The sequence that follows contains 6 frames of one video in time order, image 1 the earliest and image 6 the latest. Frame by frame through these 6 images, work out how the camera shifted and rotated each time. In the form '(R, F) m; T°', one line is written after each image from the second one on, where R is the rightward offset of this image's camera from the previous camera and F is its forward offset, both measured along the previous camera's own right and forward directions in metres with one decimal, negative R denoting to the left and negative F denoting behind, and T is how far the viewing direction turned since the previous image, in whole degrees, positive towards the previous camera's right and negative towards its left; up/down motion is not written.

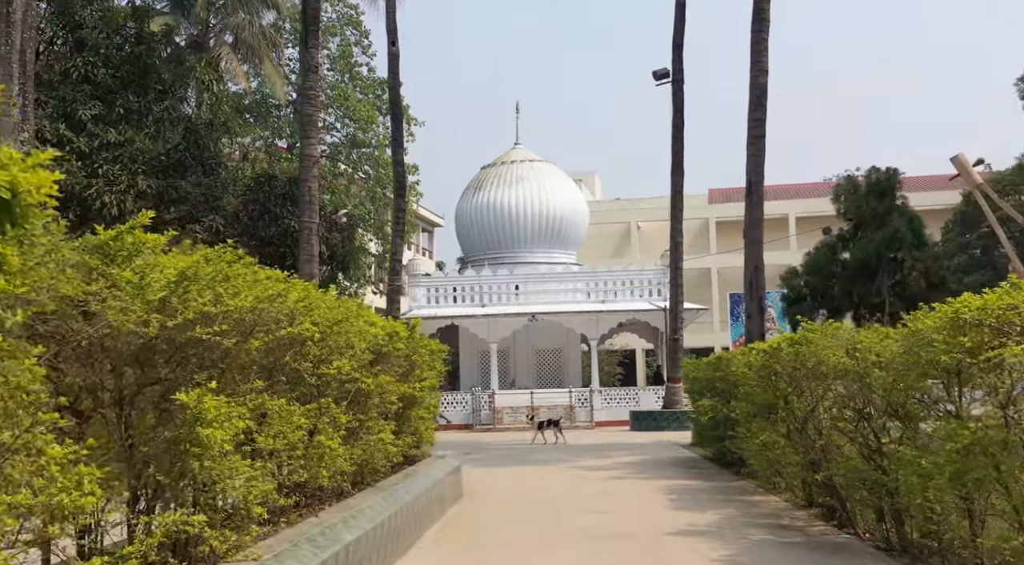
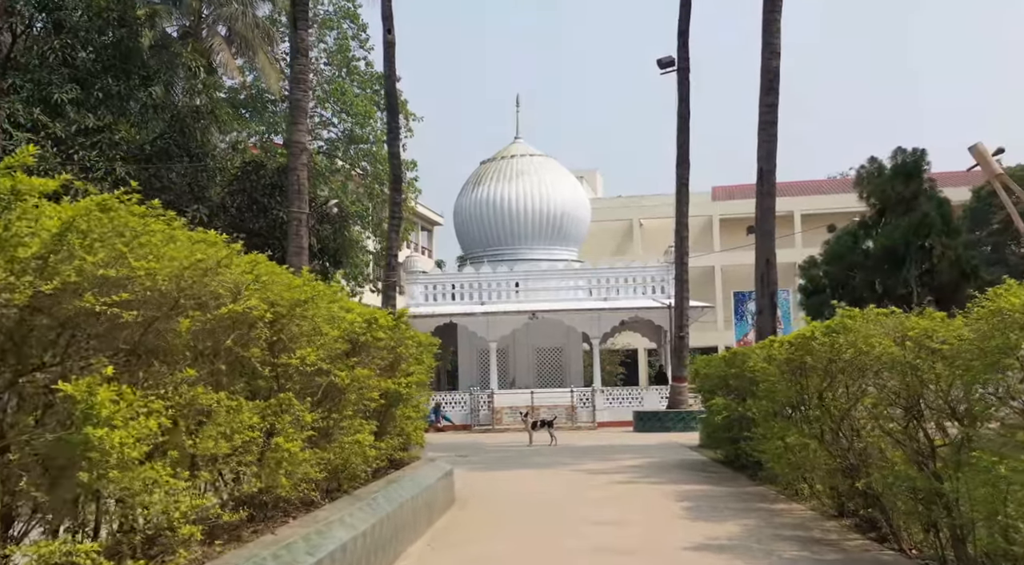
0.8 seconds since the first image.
(0.0, +0.7) m; 0°
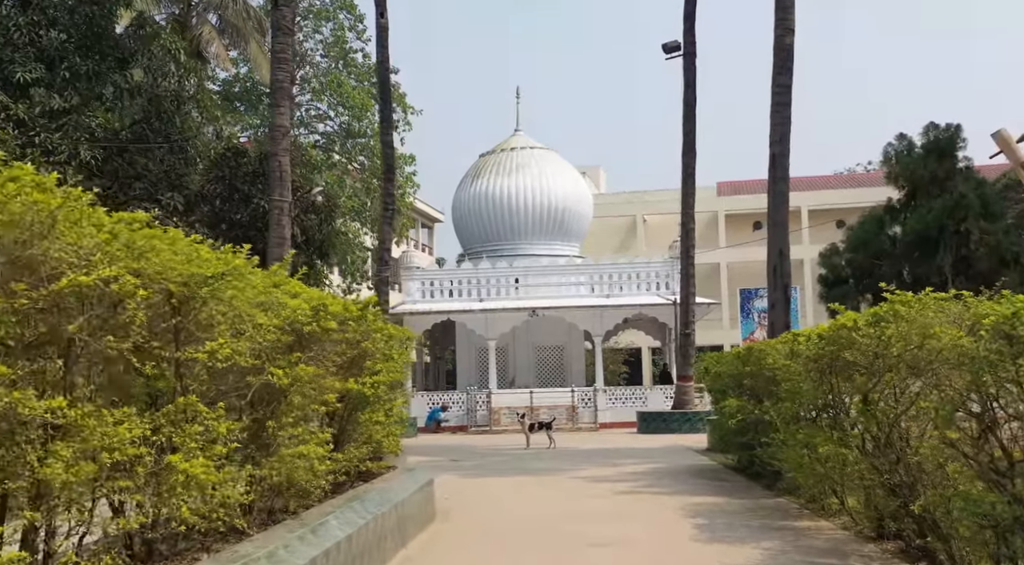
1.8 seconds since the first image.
(+0.1, +0.9) m; 0°
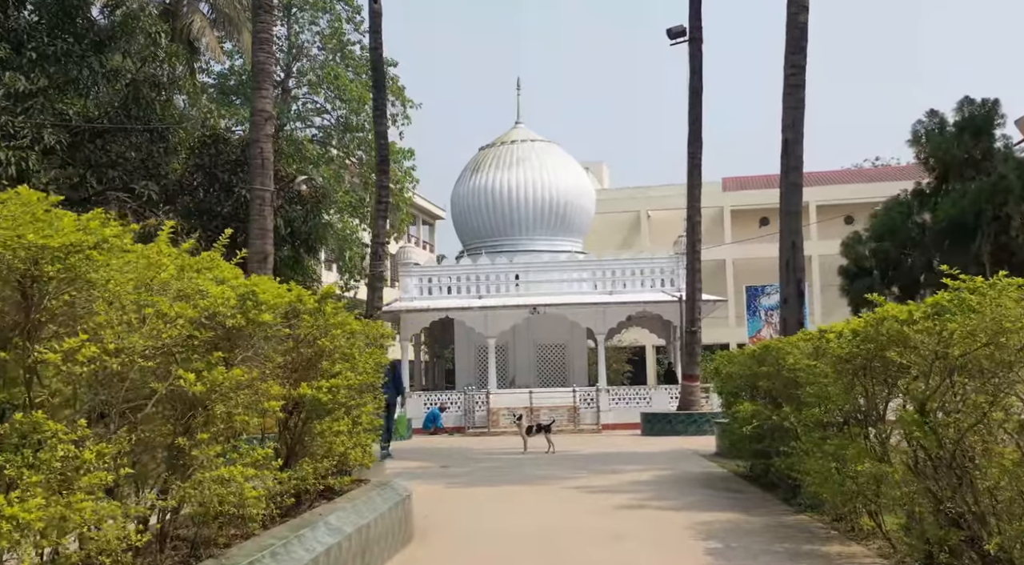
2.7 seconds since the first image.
(+0.1, +0.8) m; 0°
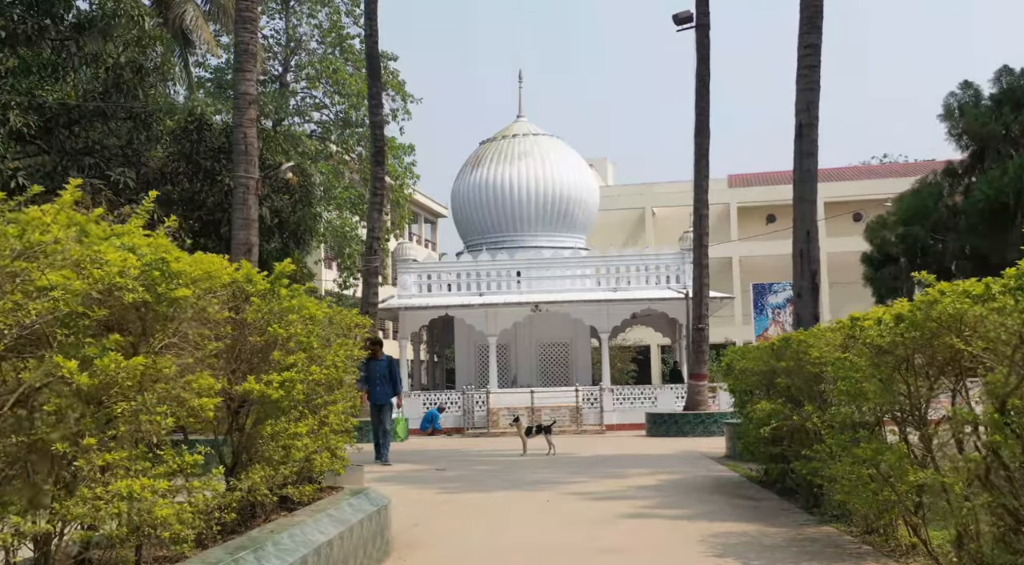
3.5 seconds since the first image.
(+0.1, +0.7) m; 0°
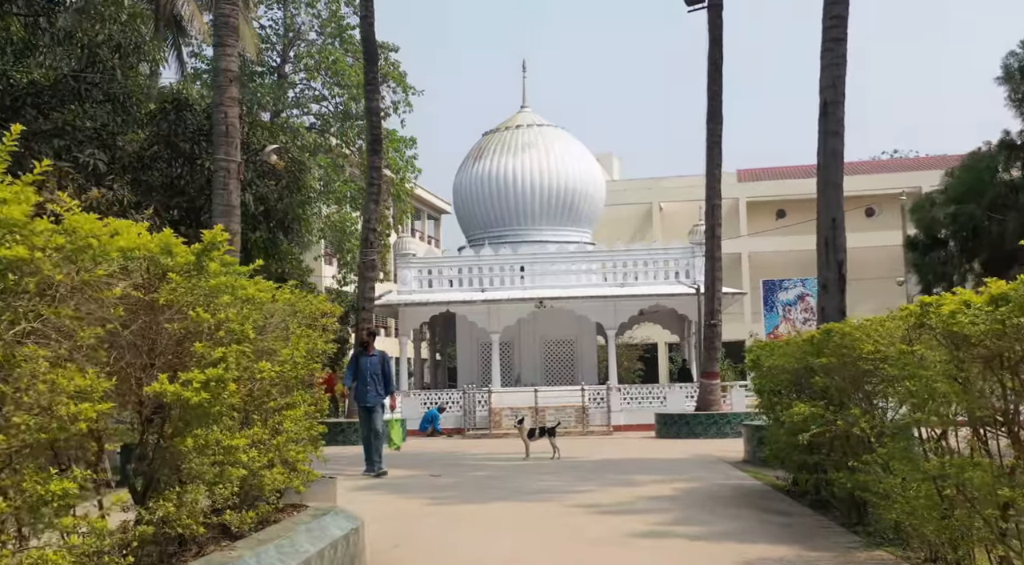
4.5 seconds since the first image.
(0.0, +0.9) m; 0°
